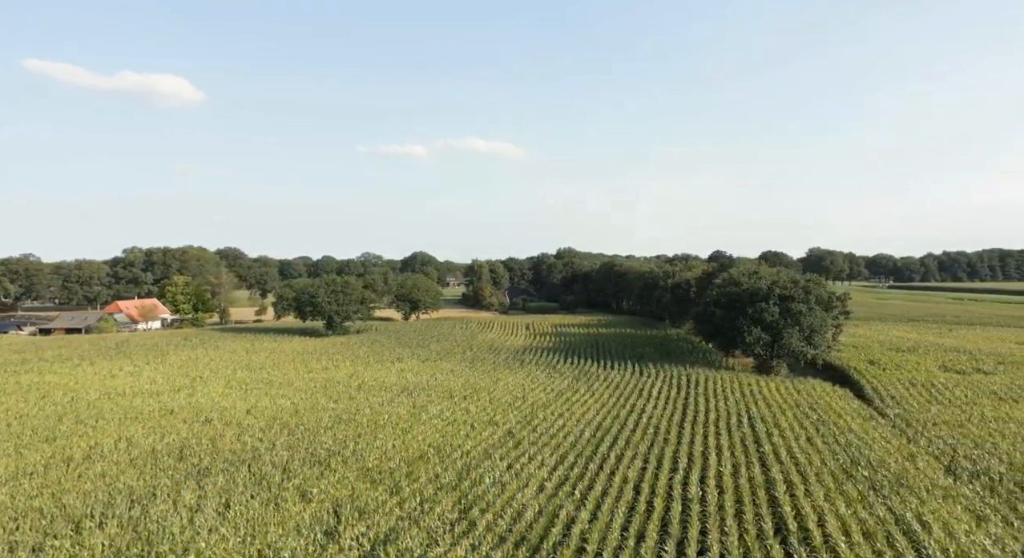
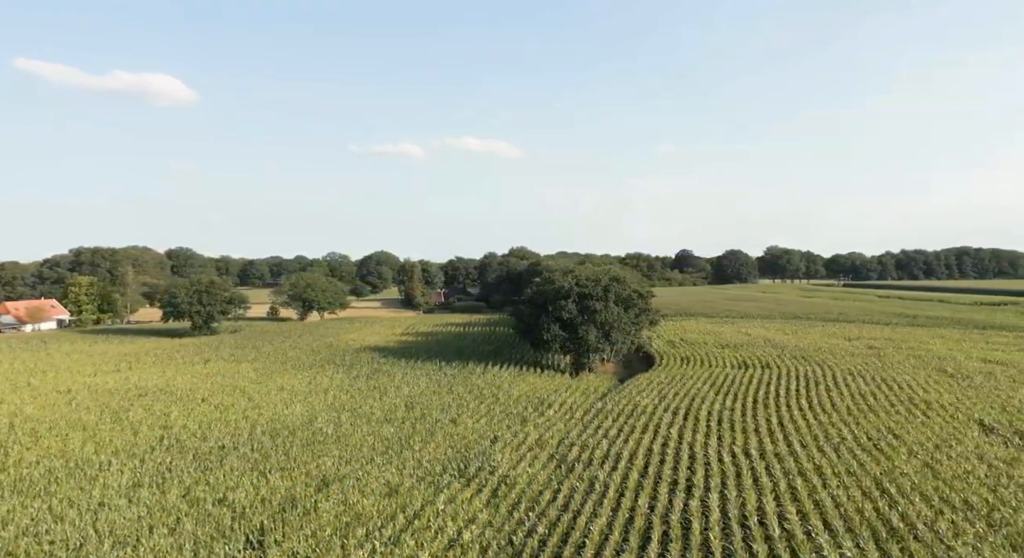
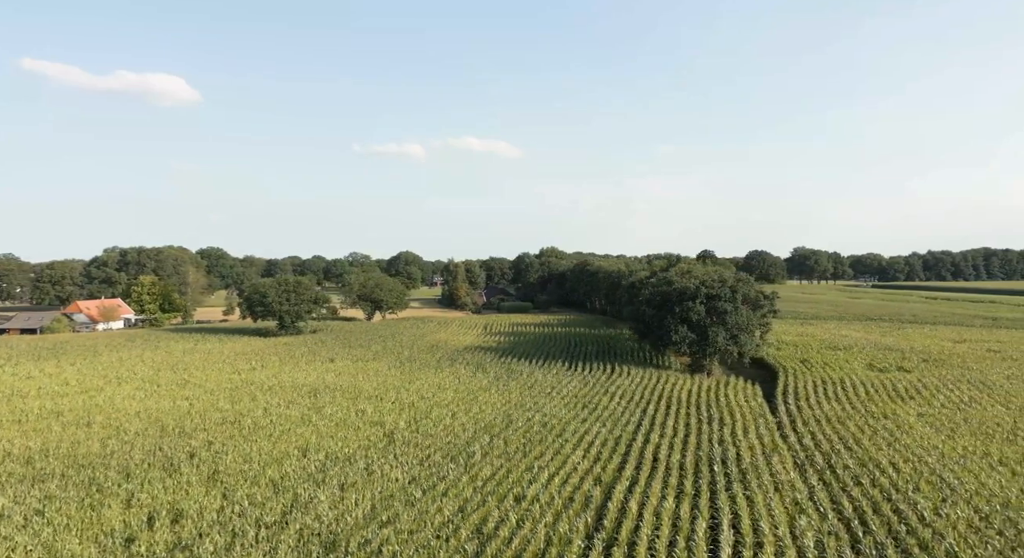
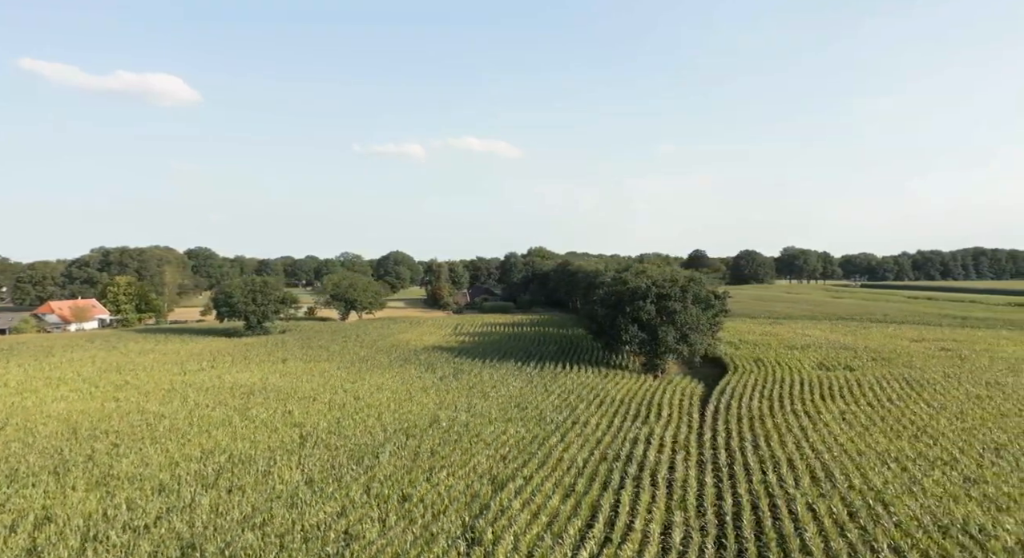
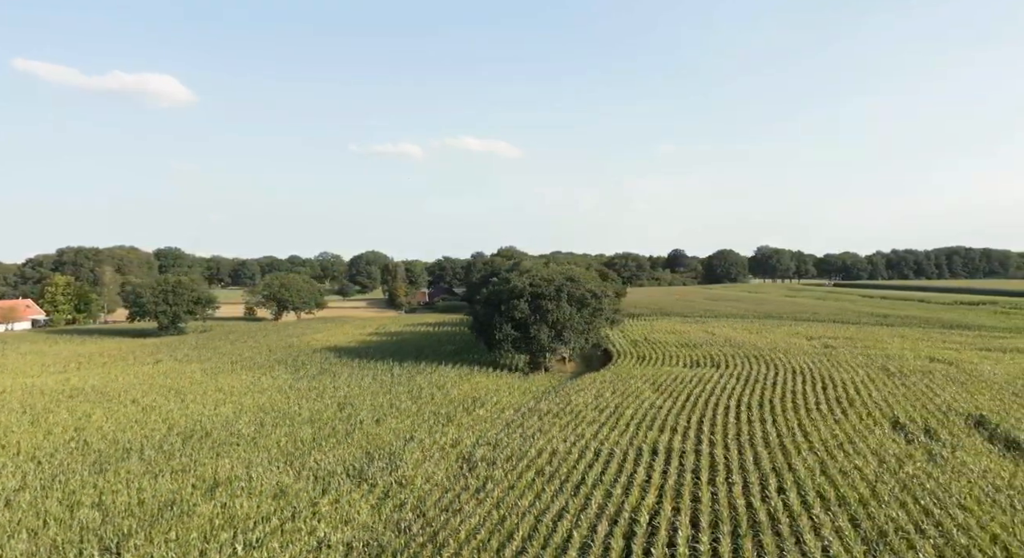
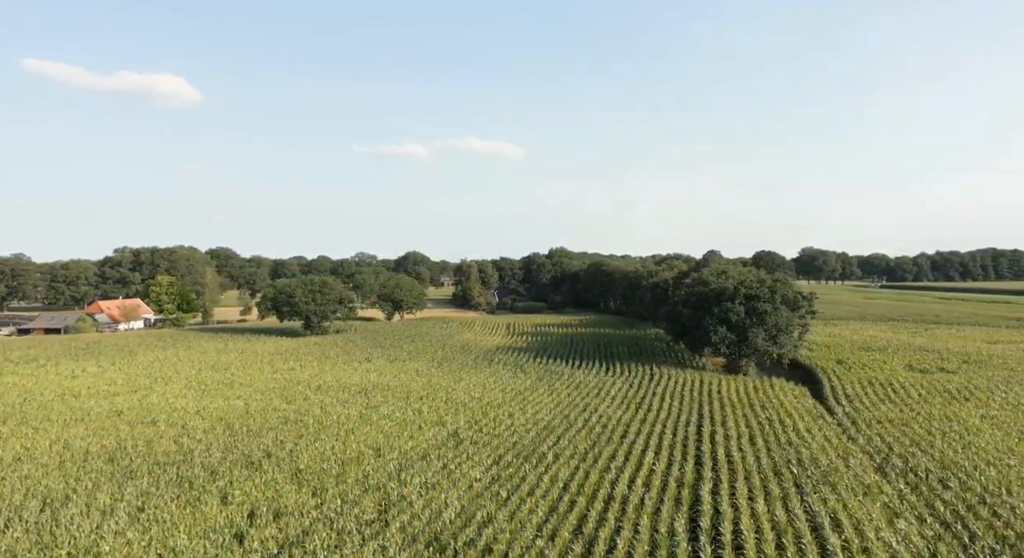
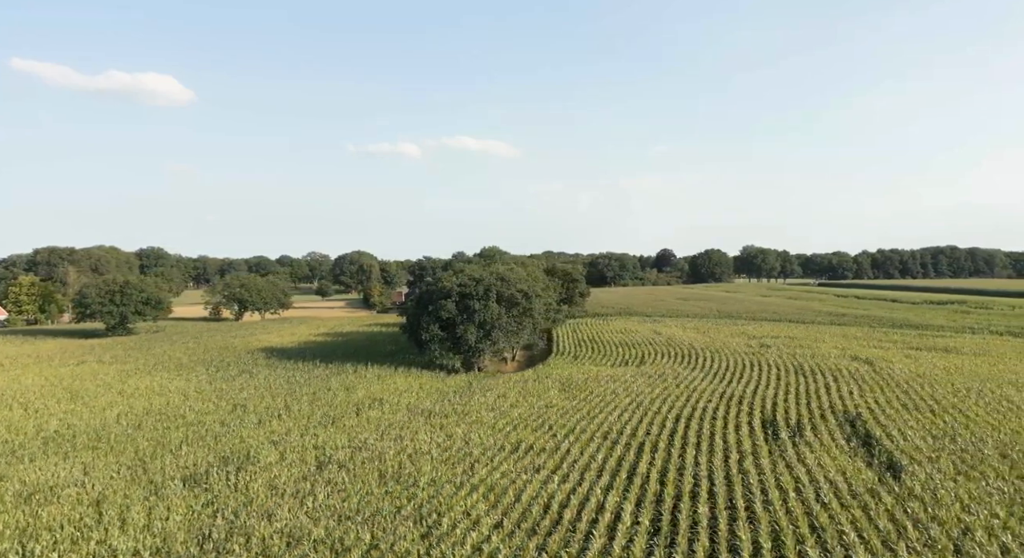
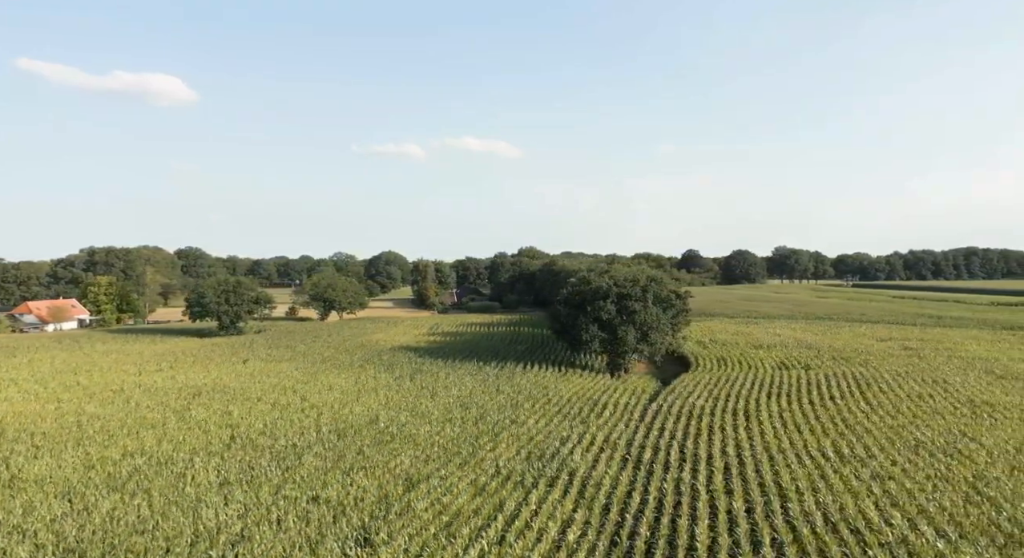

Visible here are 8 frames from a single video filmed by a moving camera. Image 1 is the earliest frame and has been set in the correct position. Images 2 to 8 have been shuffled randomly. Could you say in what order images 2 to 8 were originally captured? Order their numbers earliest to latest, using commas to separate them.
6, 3, 4, 8, 2, 5, 7
